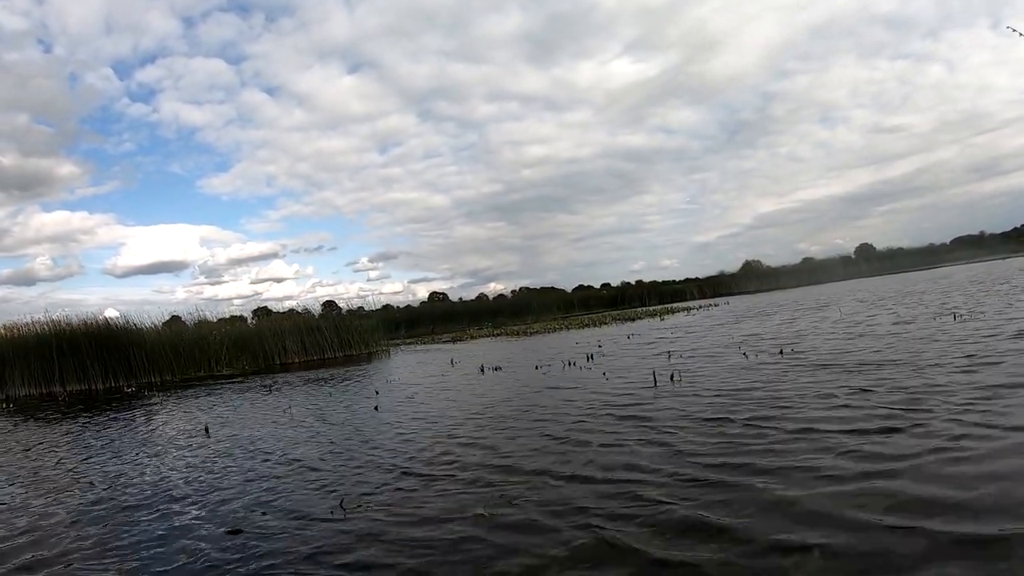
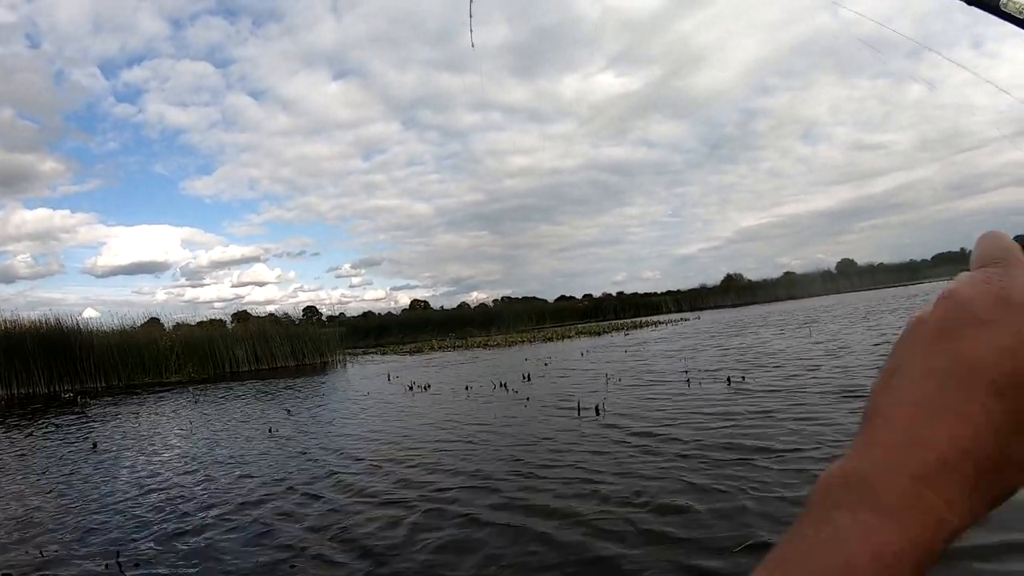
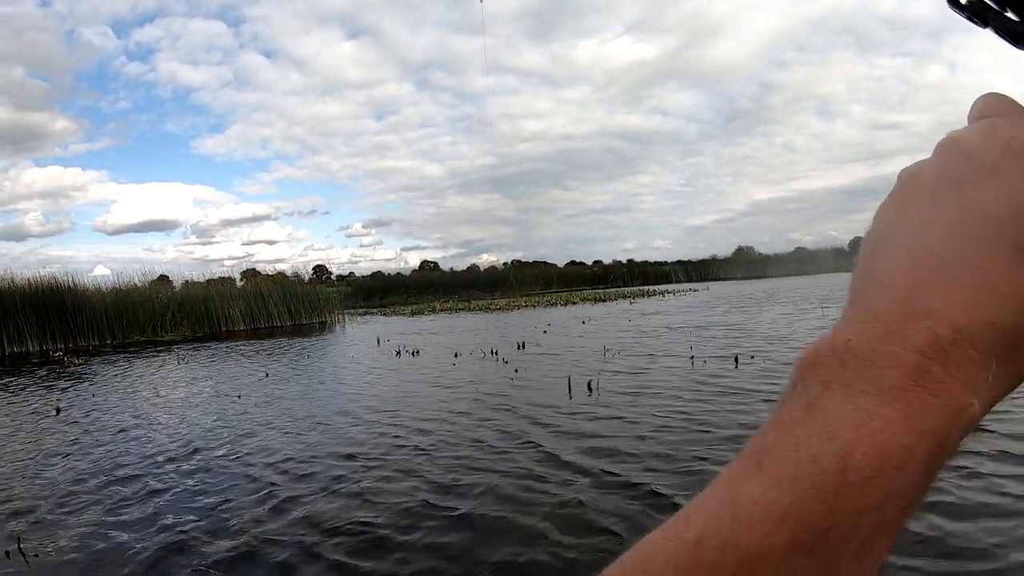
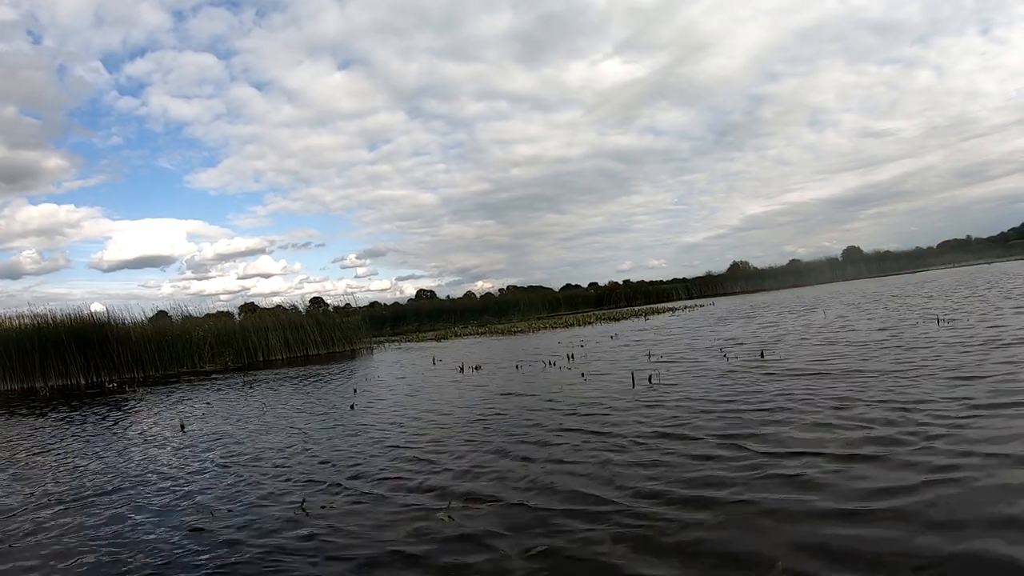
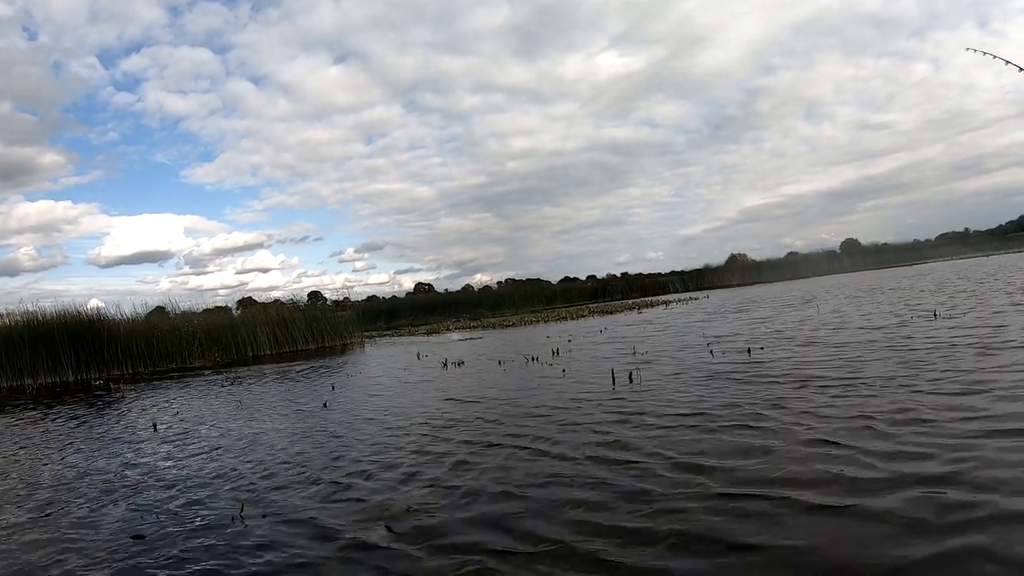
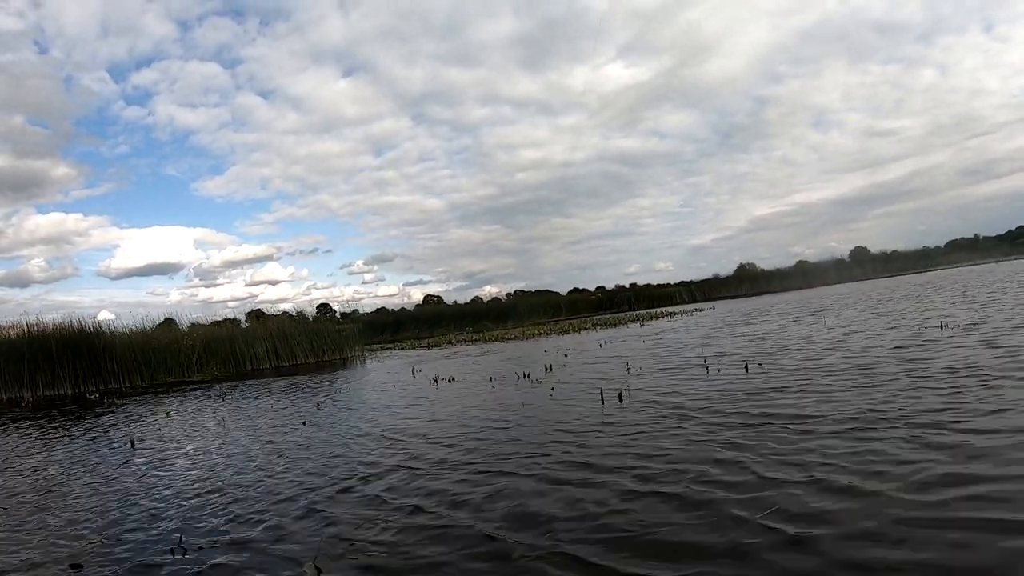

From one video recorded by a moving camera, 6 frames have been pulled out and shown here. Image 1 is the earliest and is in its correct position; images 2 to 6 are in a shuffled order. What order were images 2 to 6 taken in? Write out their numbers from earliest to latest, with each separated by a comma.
4, 5, 6, 2, 3
